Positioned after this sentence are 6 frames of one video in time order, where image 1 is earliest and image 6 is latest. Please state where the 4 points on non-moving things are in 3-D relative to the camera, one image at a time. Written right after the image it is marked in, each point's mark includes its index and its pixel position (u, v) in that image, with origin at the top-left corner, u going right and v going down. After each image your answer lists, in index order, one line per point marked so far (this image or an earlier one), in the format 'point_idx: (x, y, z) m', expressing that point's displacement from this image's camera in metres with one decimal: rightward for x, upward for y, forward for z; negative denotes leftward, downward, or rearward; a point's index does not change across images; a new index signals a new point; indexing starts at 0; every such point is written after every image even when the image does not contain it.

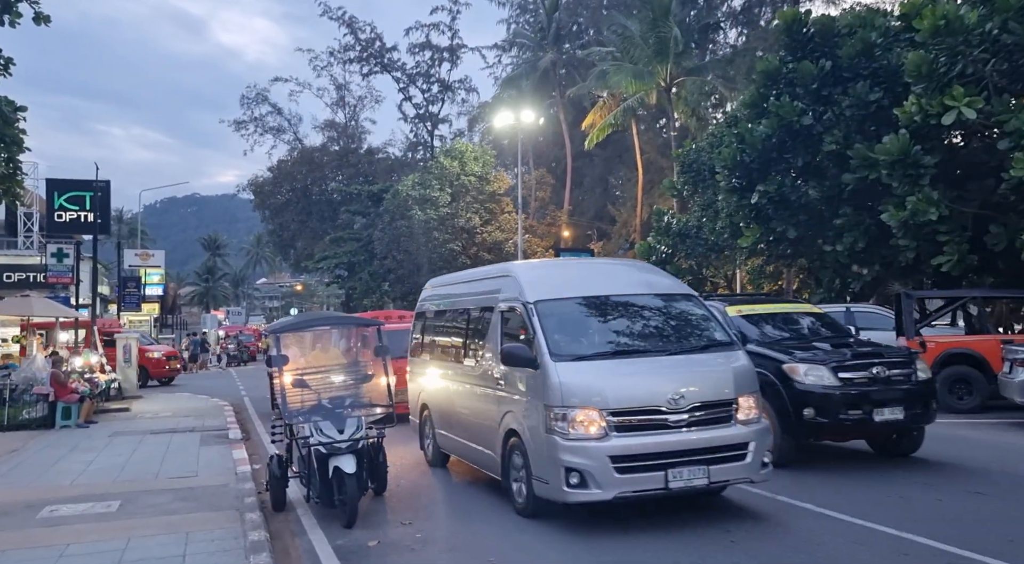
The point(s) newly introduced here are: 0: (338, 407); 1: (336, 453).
0: (-1.6, -1.1, +7.9) m
1: (-1.5, -1.5, +7.5) m
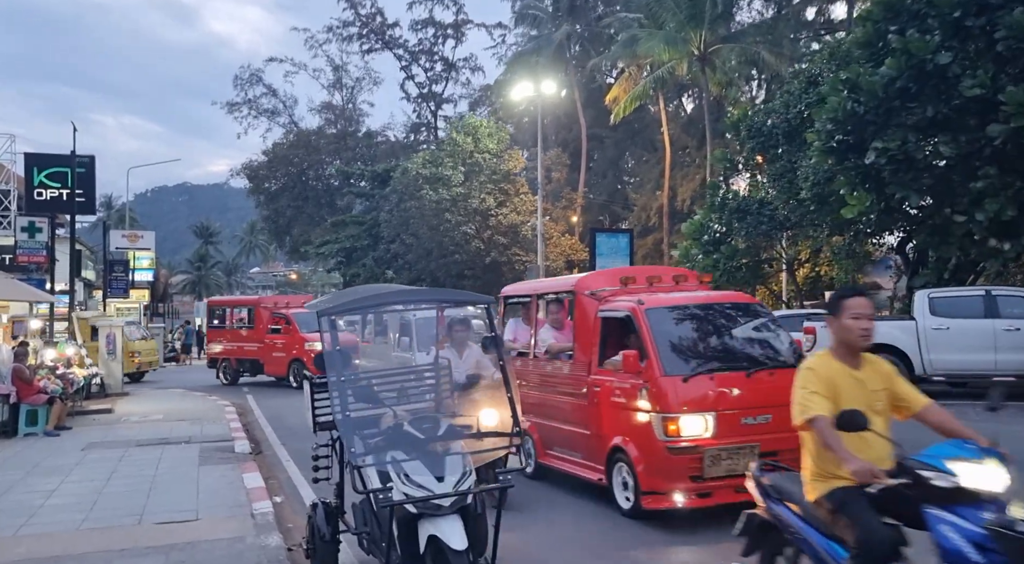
0: (-0.5, -0.9, +4.9) m
1: (-0.4, -1.2, +4.5) m
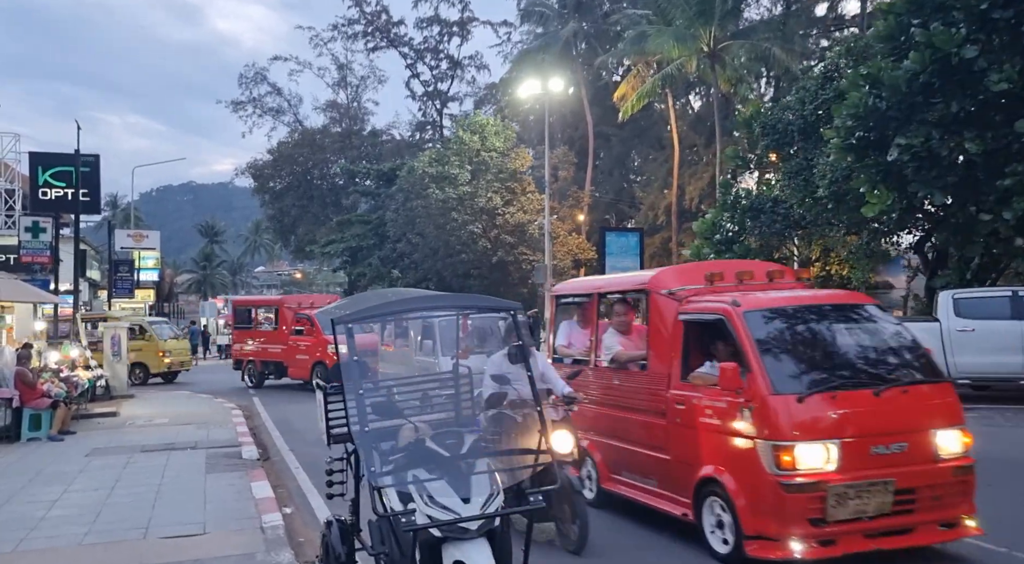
0: (-0.3, -0.9, +4.6) m
1: (-0.3, -1.3, +4.2) m
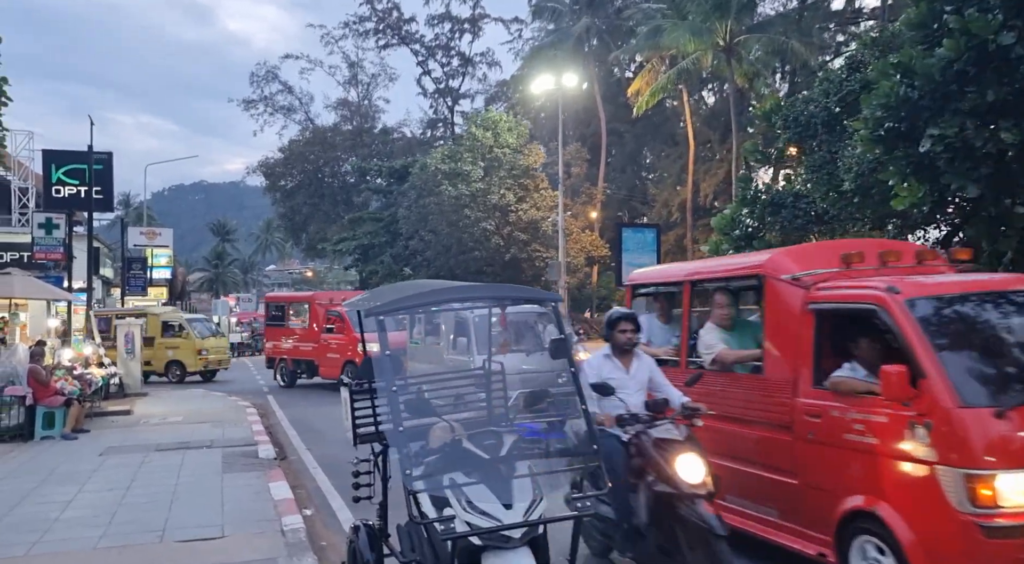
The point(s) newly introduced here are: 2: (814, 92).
0: (-0.1, -0.8, +4.3) m
1: (-0.1, -1.2, +3.9) m
2: (+6.8, +4.3, +19.6) m
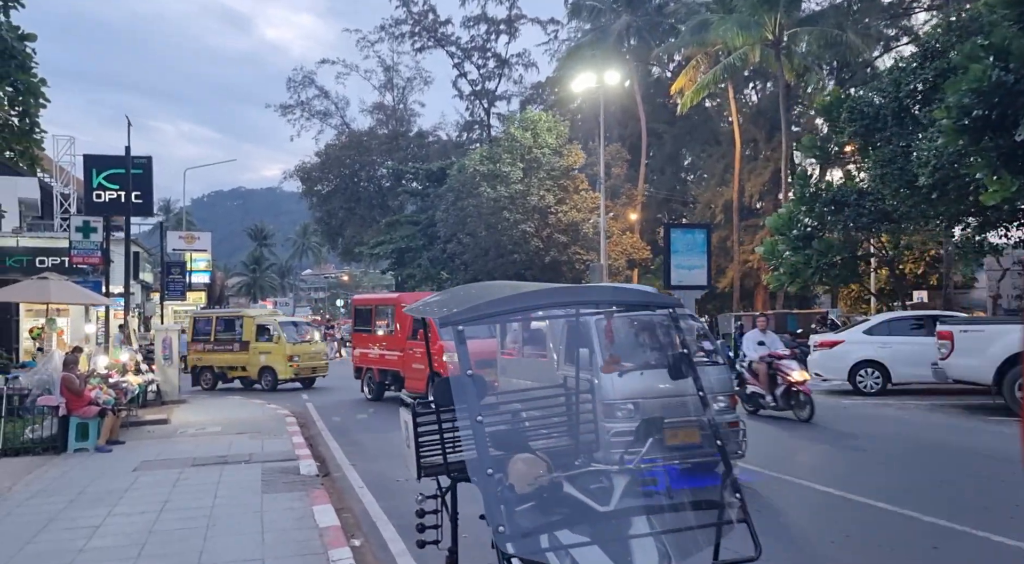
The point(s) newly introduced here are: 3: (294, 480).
0: (+0.3, -0.9, +3.5) m
1: (+0.4, -1.2, +3.0) m
2: (+7.9, +4.2, +18.5) m
3: (-2.5, -2.3, +10.0) m
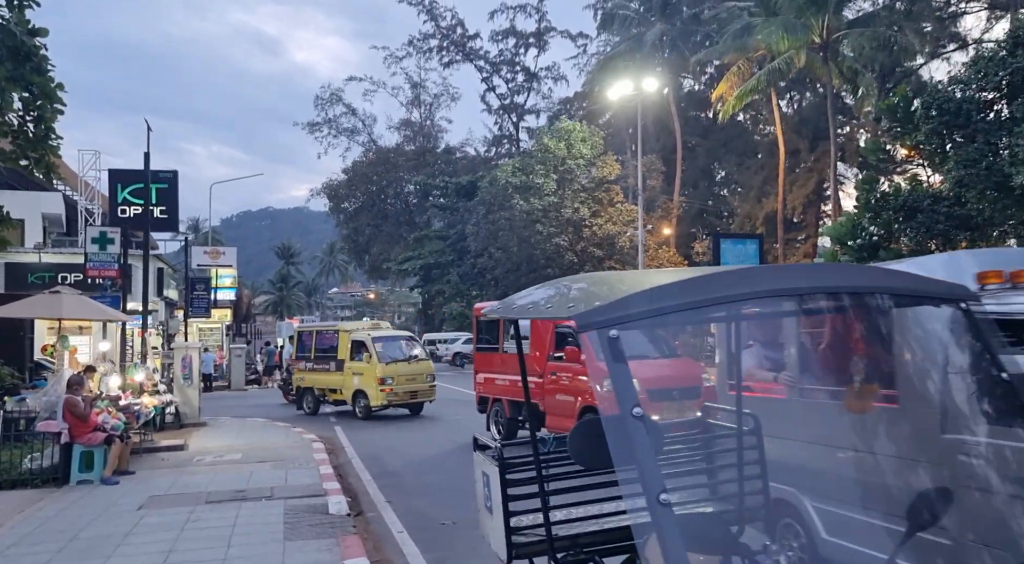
0: (+0.8, -0.8, +2.0) m
1: (+0.8, -1.1, +1.5) m
2: (+8.7, +4.0, +16.9) m
3: (-1.9, -2.4, +8.6) m
